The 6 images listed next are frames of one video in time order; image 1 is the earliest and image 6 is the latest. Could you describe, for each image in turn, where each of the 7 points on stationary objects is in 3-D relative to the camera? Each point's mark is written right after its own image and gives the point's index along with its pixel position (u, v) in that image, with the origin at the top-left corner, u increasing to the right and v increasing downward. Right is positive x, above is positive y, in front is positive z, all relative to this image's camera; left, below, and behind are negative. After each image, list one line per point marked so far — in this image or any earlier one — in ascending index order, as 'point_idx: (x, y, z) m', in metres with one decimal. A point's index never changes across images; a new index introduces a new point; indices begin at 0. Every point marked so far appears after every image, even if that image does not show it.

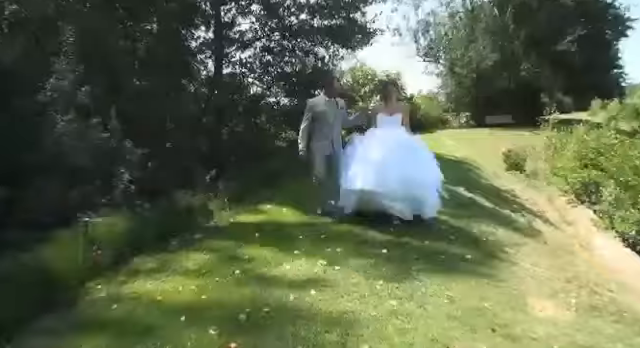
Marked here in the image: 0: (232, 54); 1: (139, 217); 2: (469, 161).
0: (-4.1, +5.6, +18.4) m
1: (-2.9, -0.7, +6.4) m
2: (+6.3, +0.6, +16.9) m
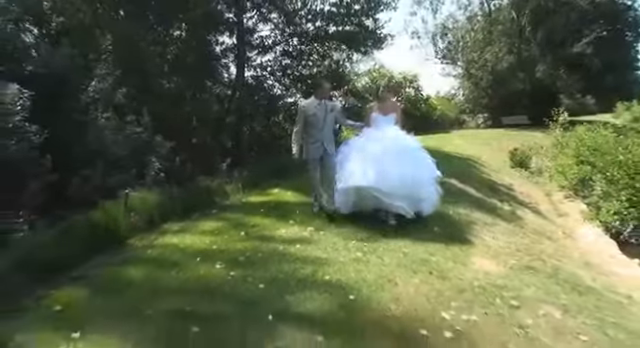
0: (-3.3, +5.8, +19.8) m
1: (-3.0, -0.4, +7.8) m
2: (+6.8, +0.7, +17.7) m
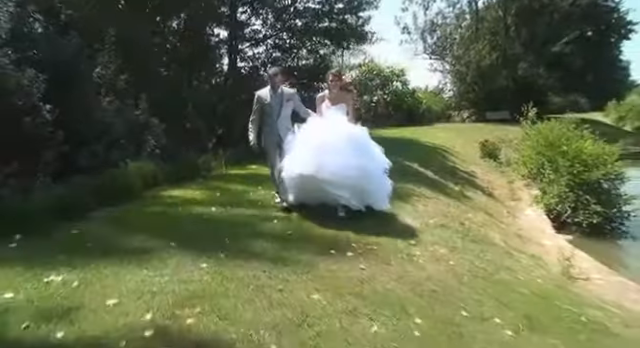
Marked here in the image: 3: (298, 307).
0: (-4.0, +6.6, +21.1) m
1: (-3.7, +0.2, +9.2) m
2: (+6.1, +1.3, +19.2) m
3: (-0.2, -1.2, +3.6) m
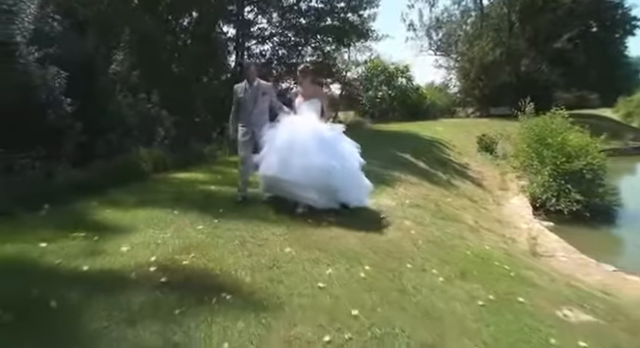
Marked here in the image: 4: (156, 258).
0: (-3.7, +7.1, +22.1) m
1: (-3.9, +0.5, +10.2) m
2: (+6.2, +1.6, +19.9) m
3: (-0.6, -0.9, +4.5) m
4: (-1.8, -0.9, +4.4) m
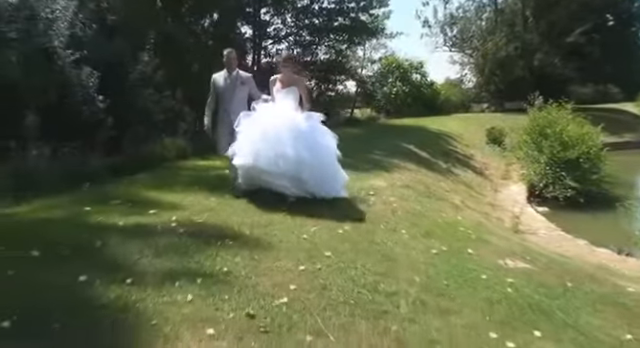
0: (-3.0, +7.4, +23.2) m
1: (-3.7, +0.8, +11.4) m
2: (+6.9, +2.0, +20.5) m
3: (-0.7, -0.6, +5.5) m
4: (-2.0, -0.6, +5.5) m
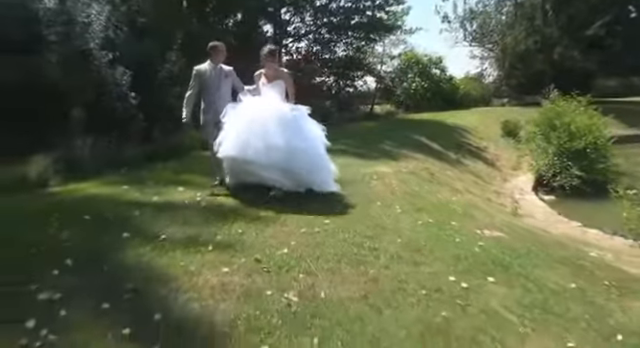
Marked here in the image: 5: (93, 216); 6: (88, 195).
0: (-1.9, +7.8, +24.1) m
1: (-3.3, +1.2, +12.4) m
2: (+7.8, +2.4, +20.8) m
3: (-0.7, -0.3, +6.4) m
4: (-1.9, -0.3, +6.4) m
5: (-3.2, -0.6, +5.6) m
6: (-4.0, -0.4, +6.9) m
